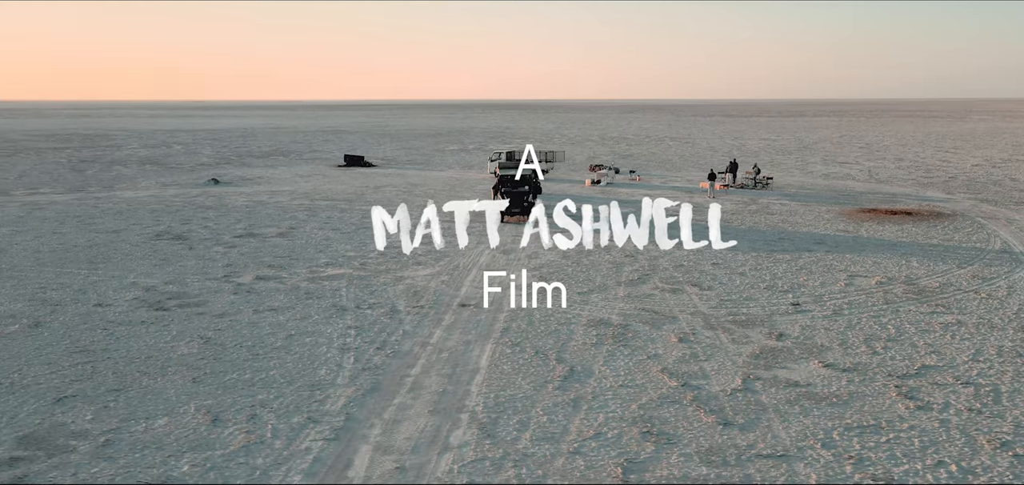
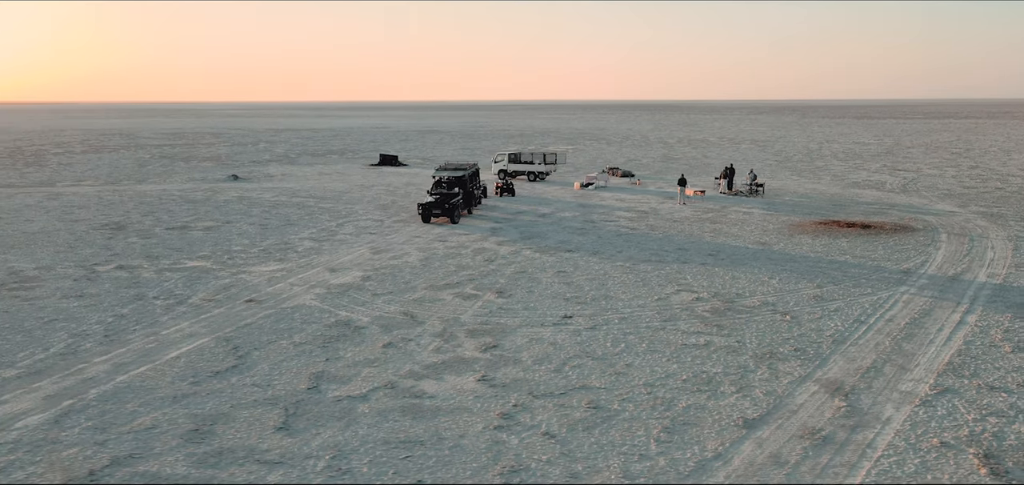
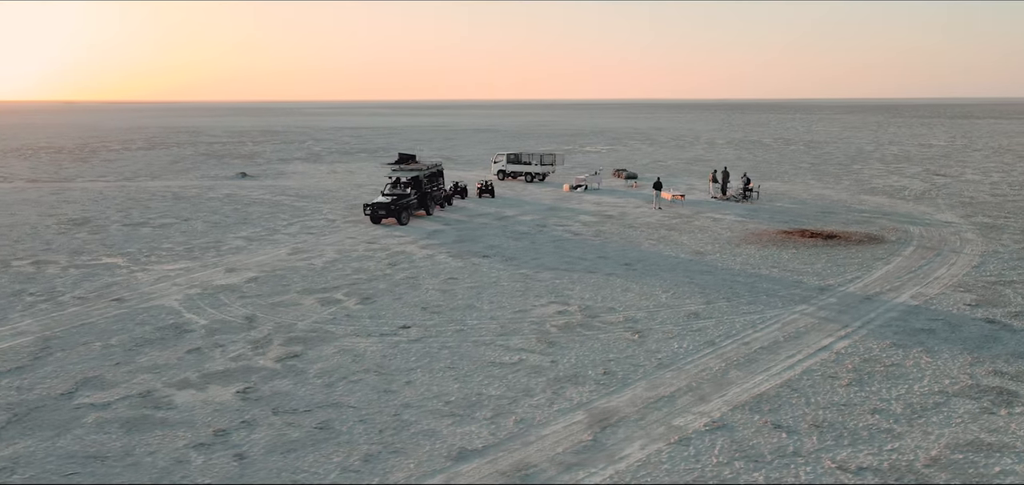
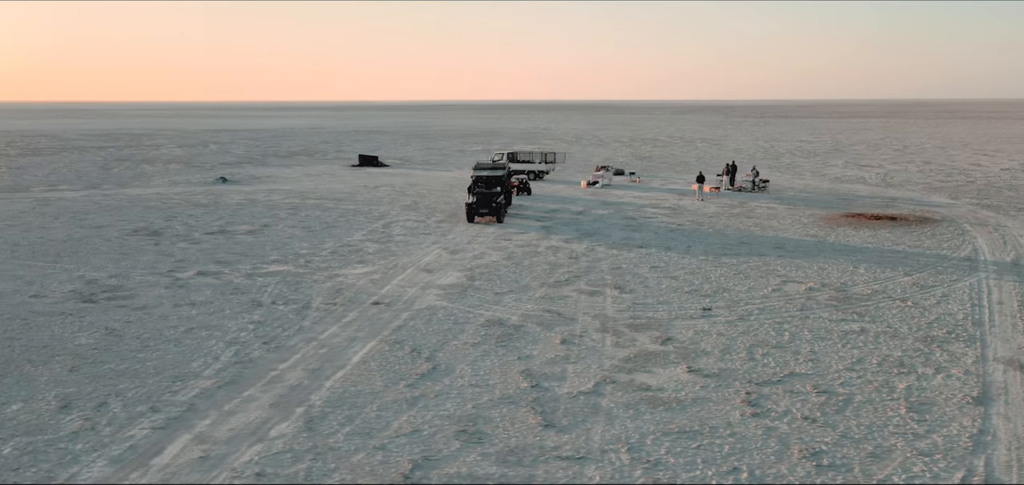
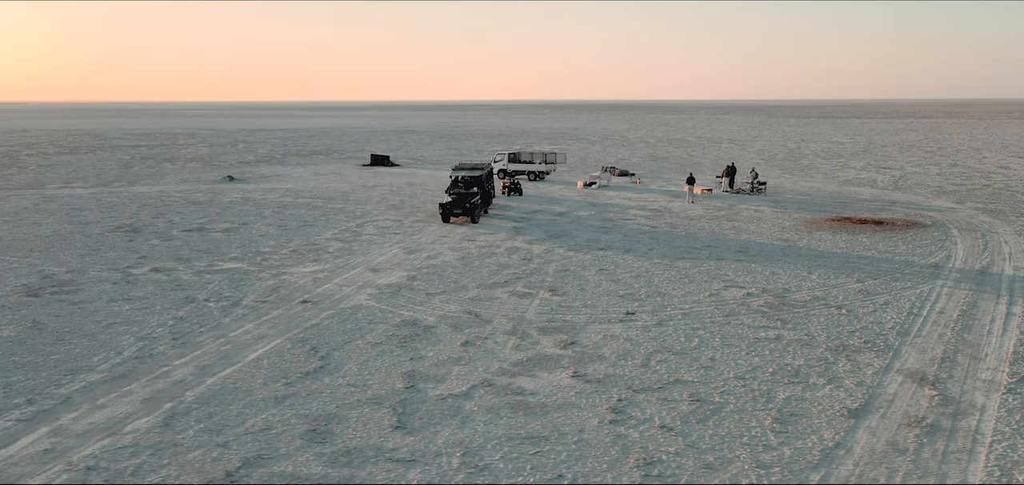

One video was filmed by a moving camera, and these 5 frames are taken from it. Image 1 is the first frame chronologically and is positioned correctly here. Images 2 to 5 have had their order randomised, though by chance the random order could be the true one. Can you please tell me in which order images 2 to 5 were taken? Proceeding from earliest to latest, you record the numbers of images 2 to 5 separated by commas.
4, 5, 2, 3
